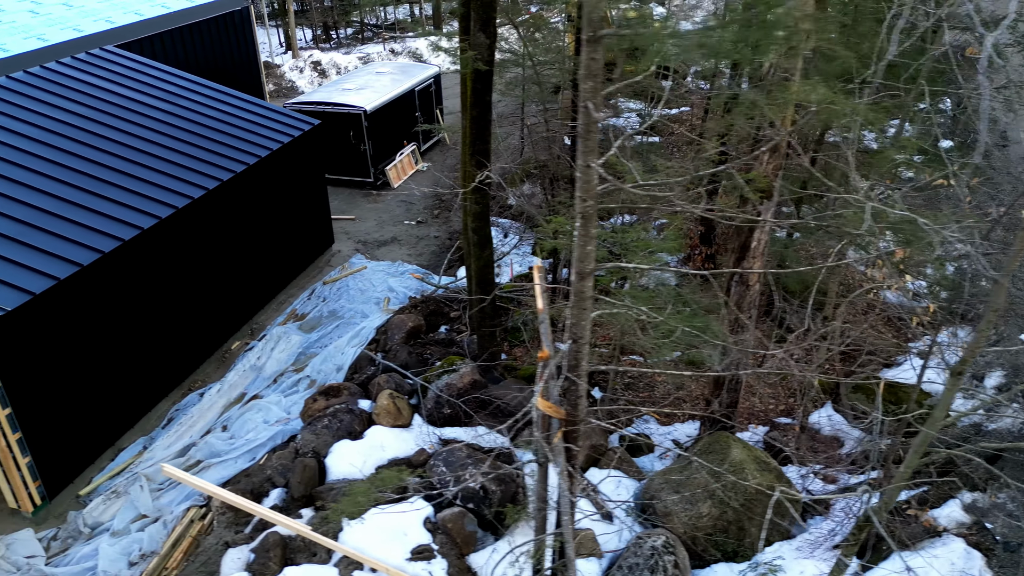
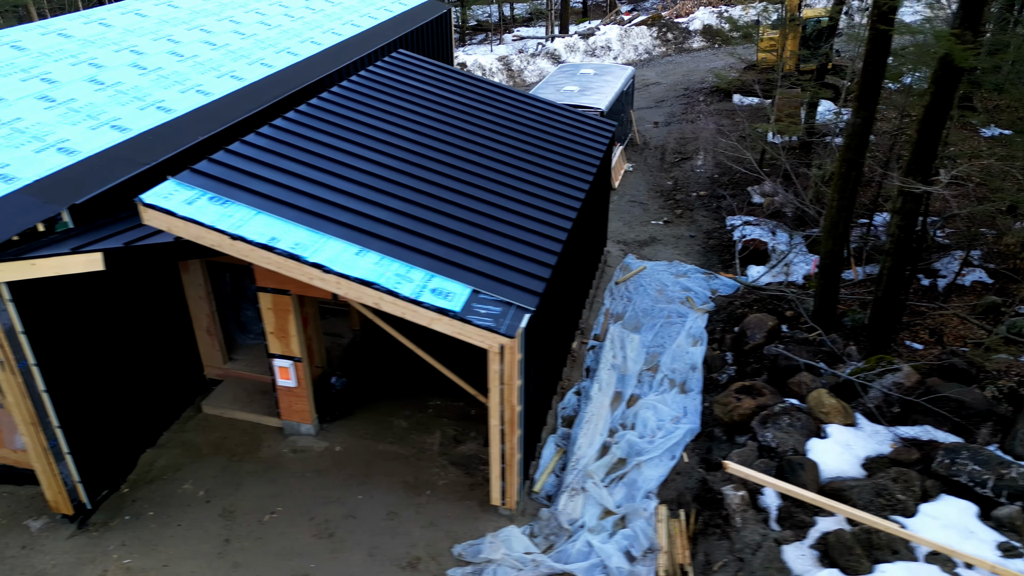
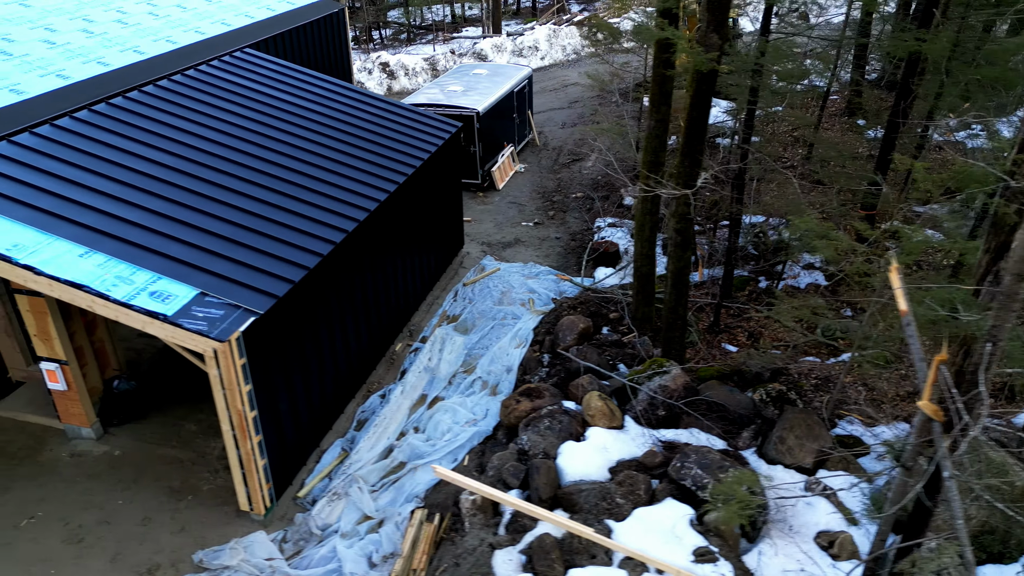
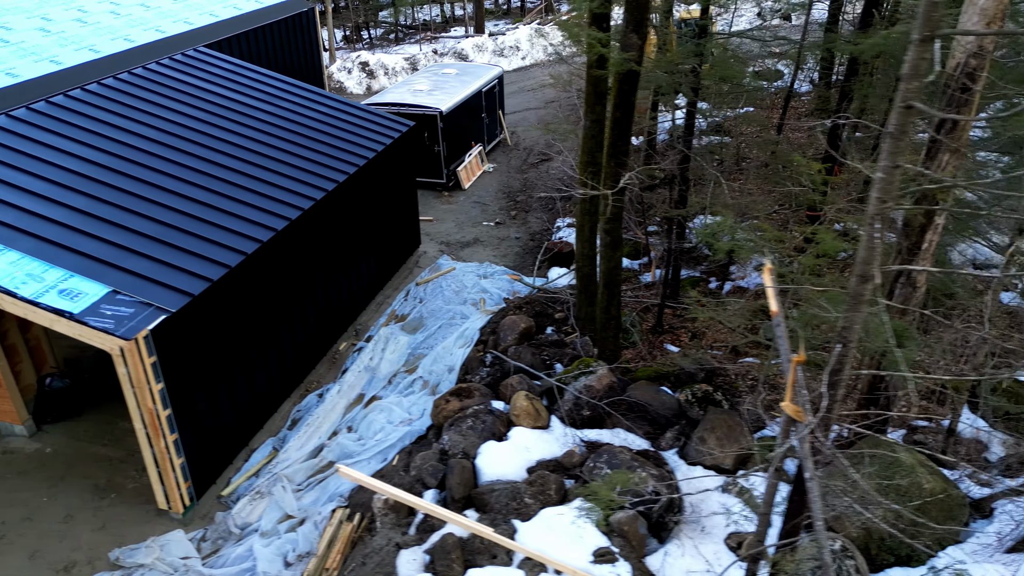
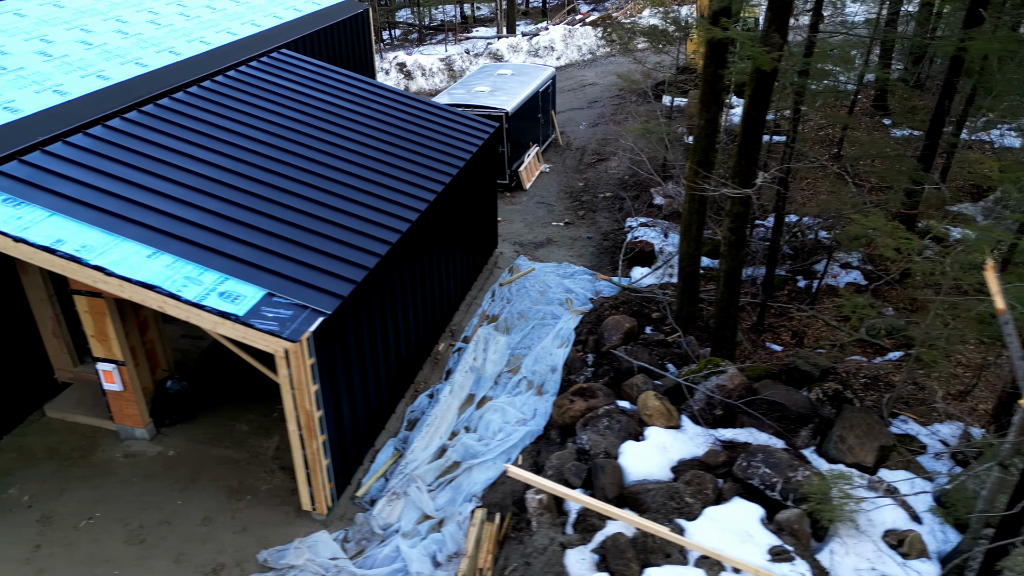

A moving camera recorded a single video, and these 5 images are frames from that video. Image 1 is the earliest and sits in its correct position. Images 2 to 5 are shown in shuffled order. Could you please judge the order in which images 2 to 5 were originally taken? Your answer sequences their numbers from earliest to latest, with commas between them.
4, 3, 5, 2
